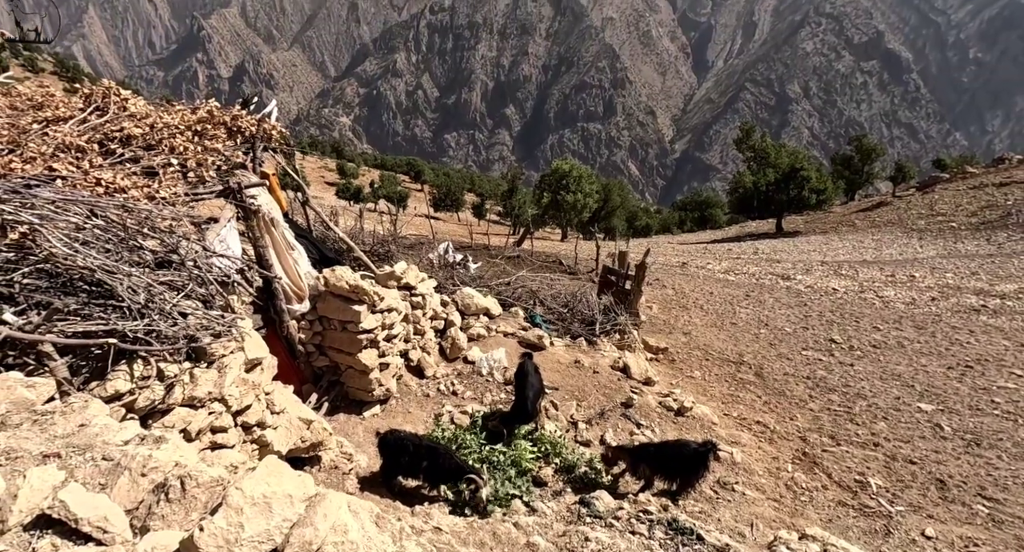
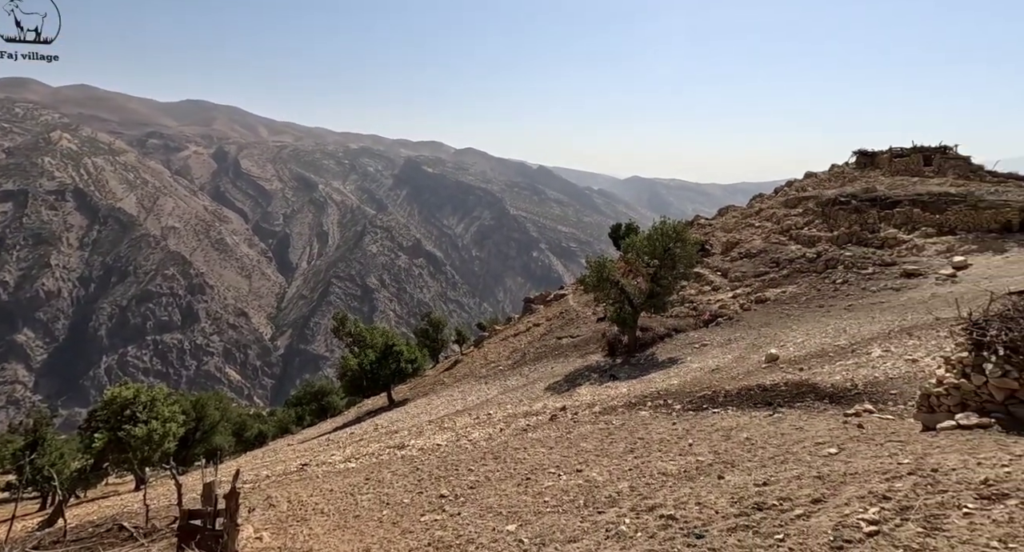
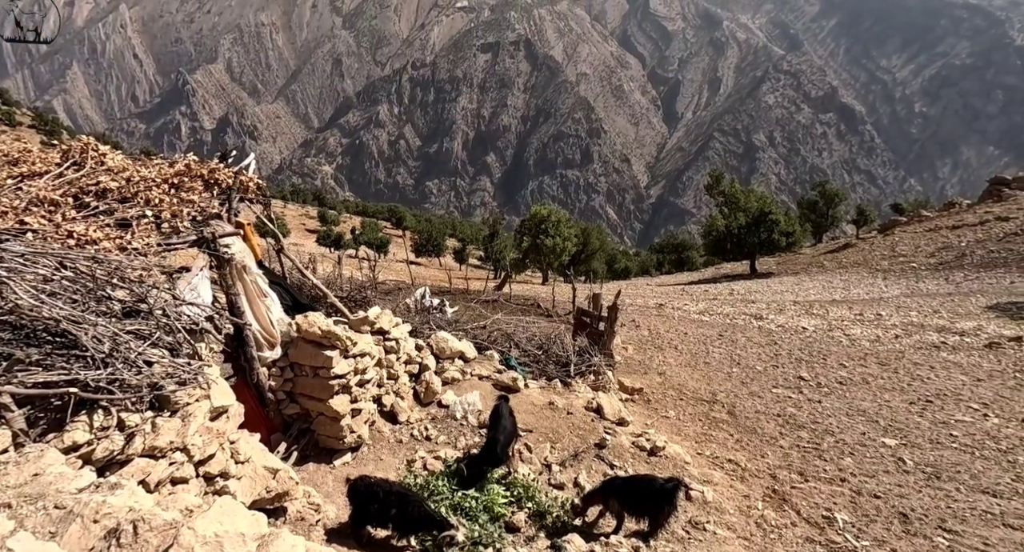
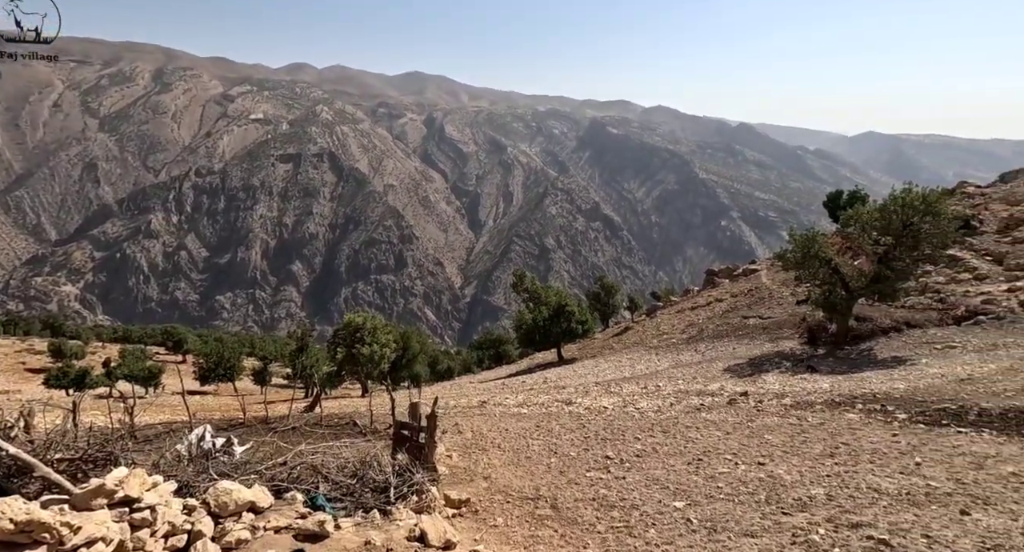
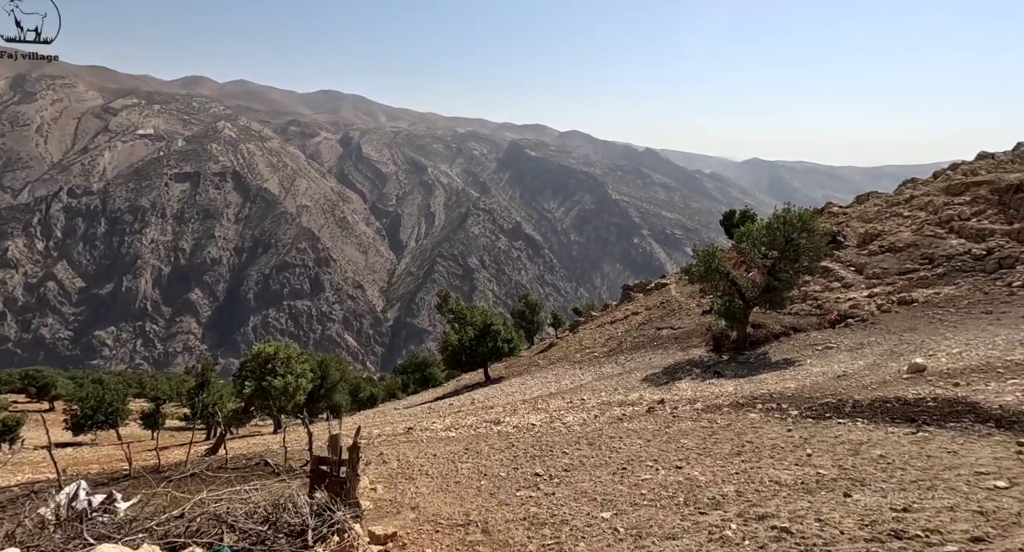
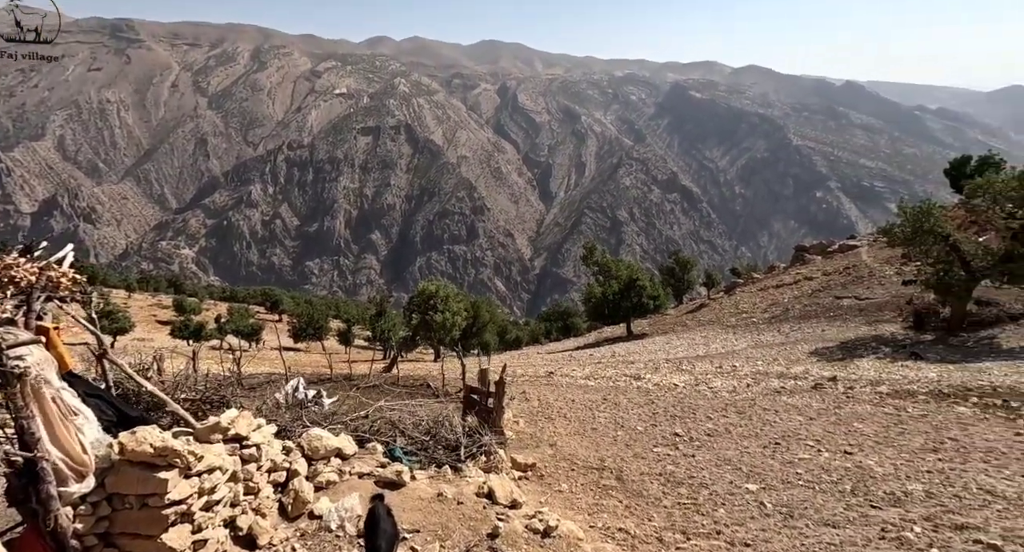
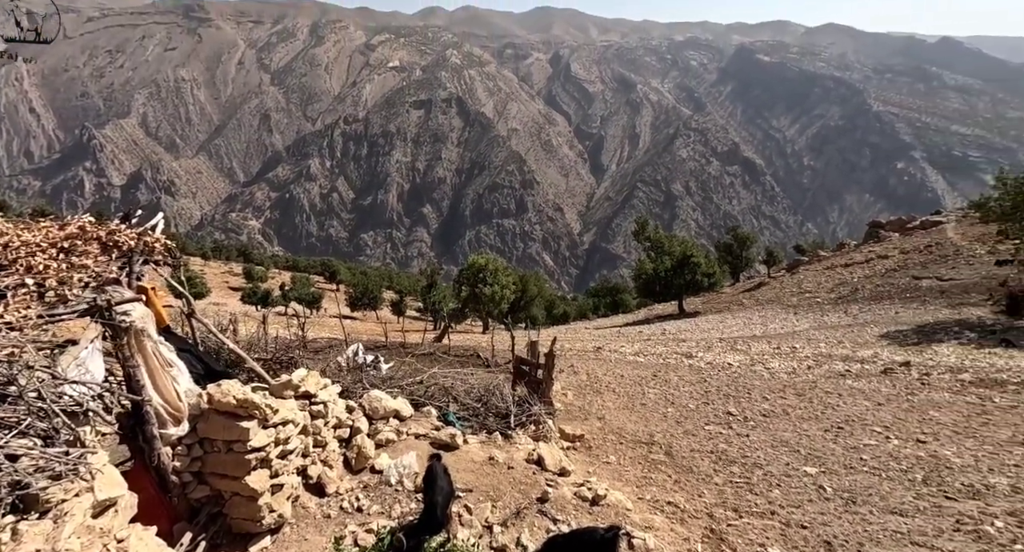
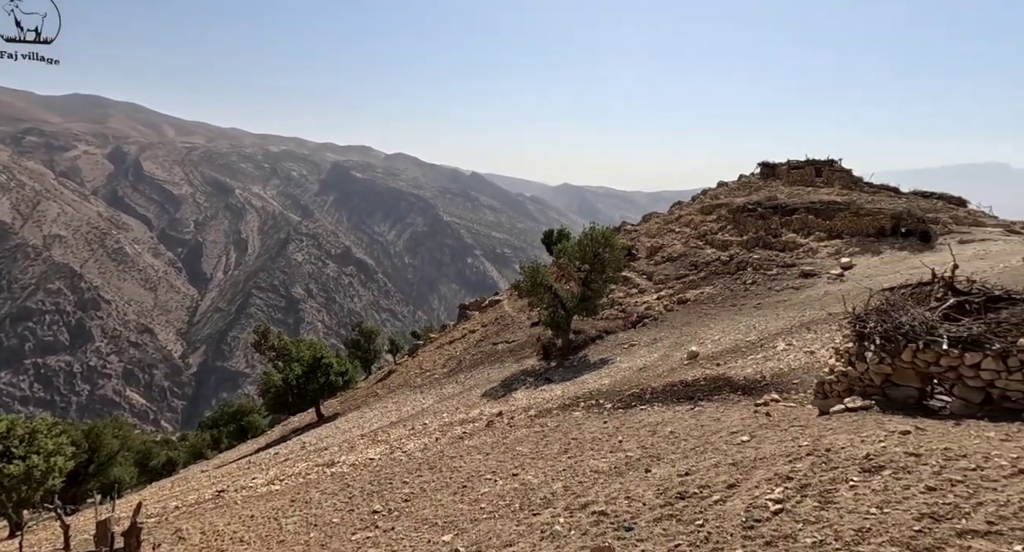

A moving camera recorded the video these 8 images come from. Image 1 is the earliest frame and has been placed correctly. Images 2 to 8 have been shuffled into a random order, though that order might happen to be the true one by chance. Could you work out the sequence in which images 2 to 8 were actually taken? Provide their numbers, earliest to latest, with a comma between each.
3, 7, 6, 4, 5, 2, 8
